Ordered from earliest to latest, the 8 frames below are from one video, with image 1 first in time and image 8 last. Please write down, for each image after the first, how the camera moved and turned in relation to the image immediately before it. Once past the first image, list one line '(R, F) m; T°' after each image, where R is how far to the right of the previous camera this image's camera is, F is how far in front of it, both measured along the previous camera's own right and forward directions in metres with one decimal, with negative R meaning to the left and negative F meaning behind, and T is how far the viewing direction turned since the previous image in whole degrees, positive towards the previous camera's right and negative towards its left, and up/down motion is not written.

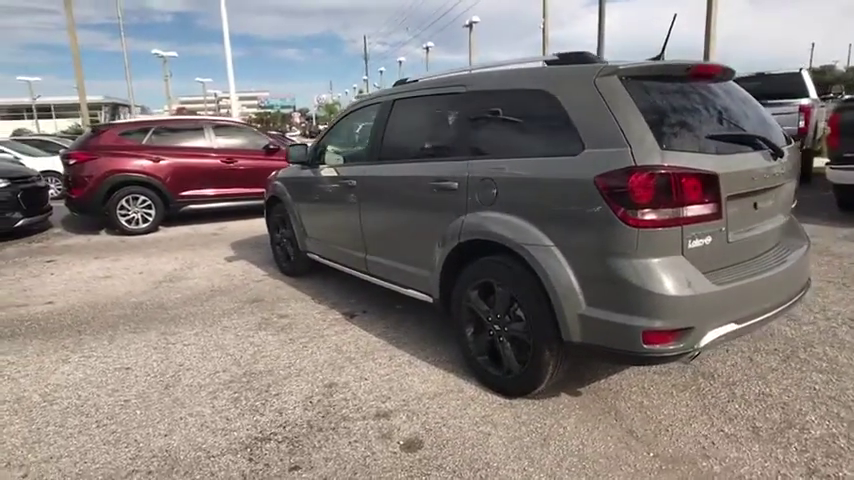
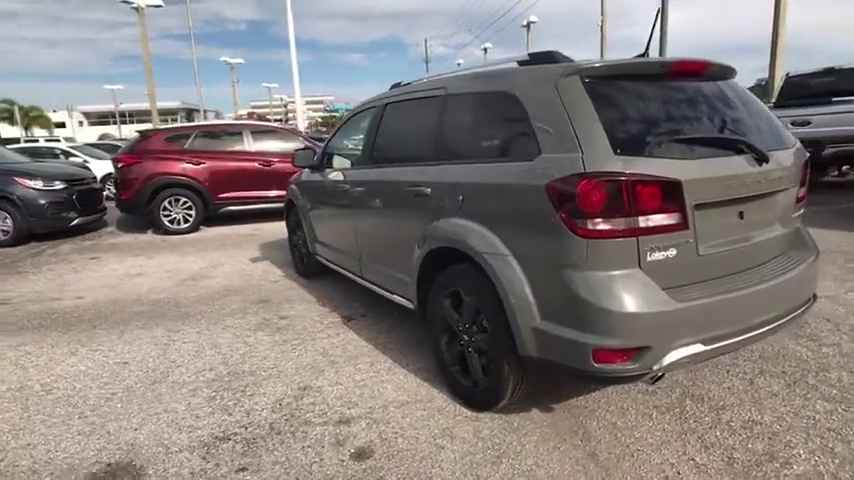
(+0.5, +0.1) m; -6°
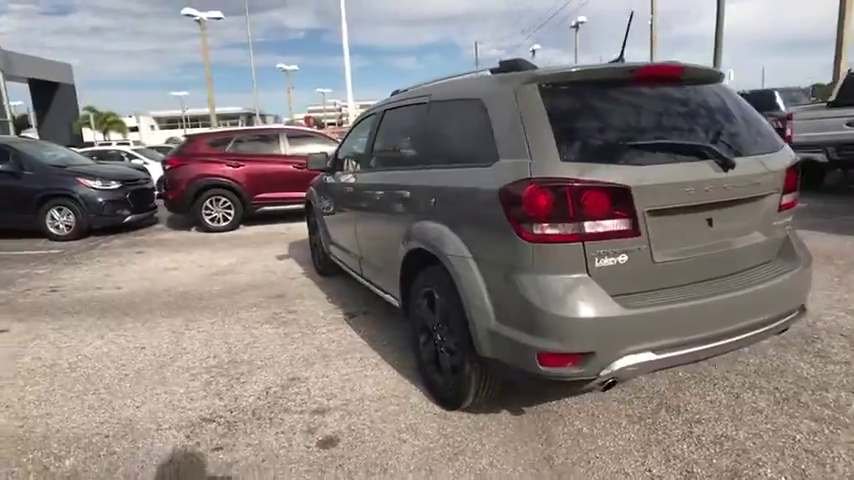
(+0.5, -0.1) m; -6°
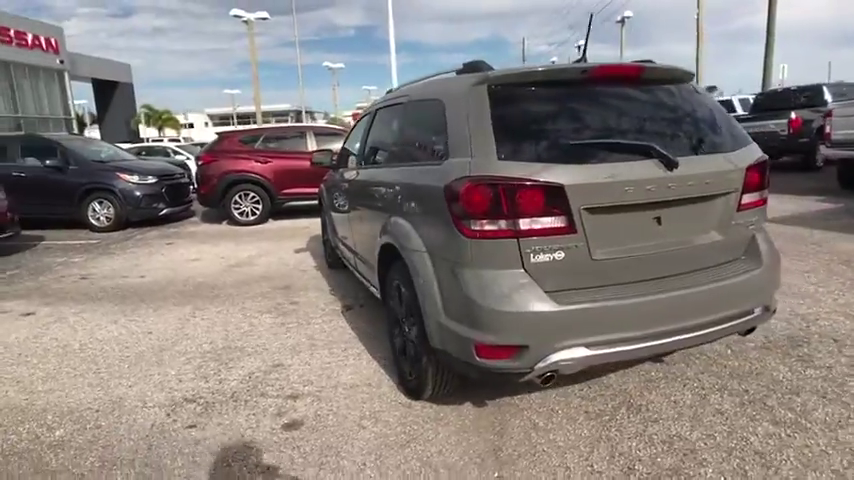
(+0.5, -0.1) m; -5°
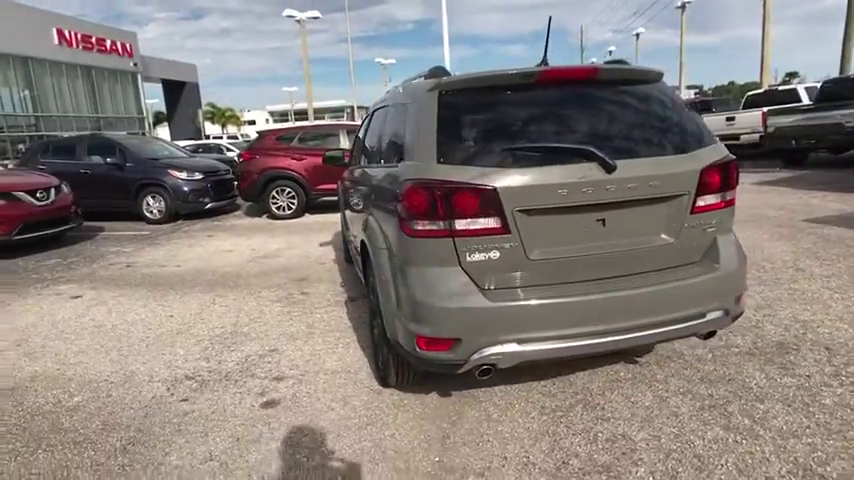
(+0.5, -0.1) m; -6°
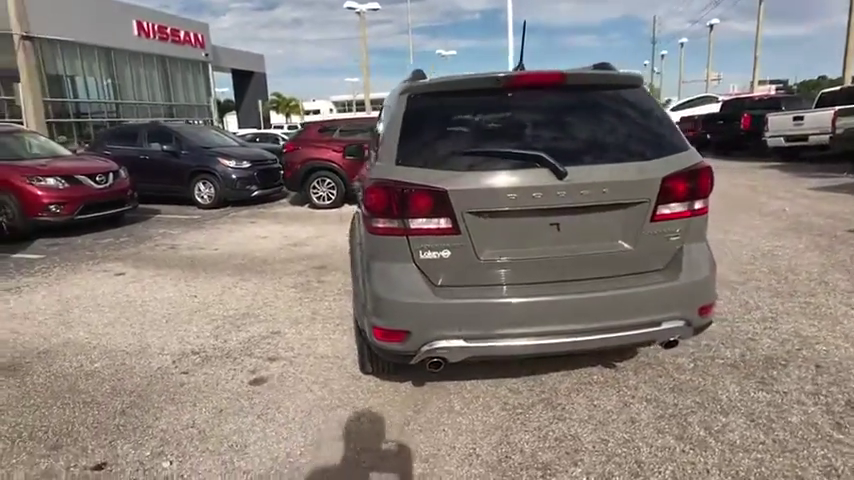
(+0.5, -0.1) m; -6°
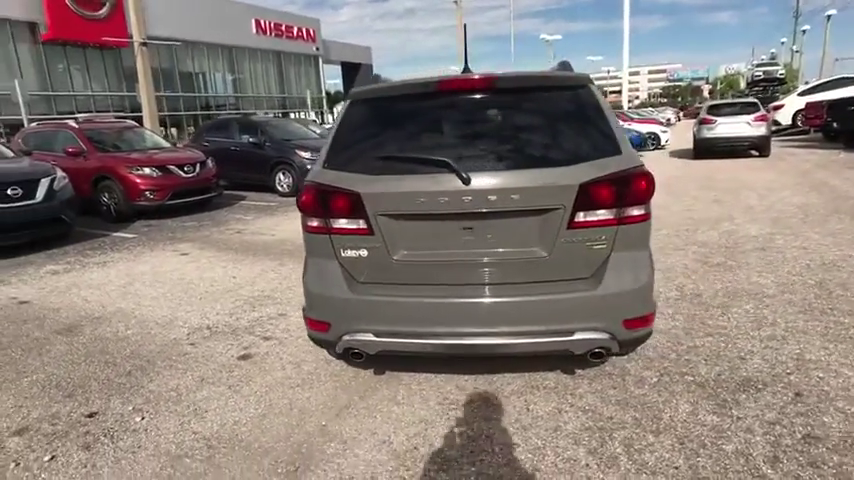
(+0.9, 0.0) m; -12°
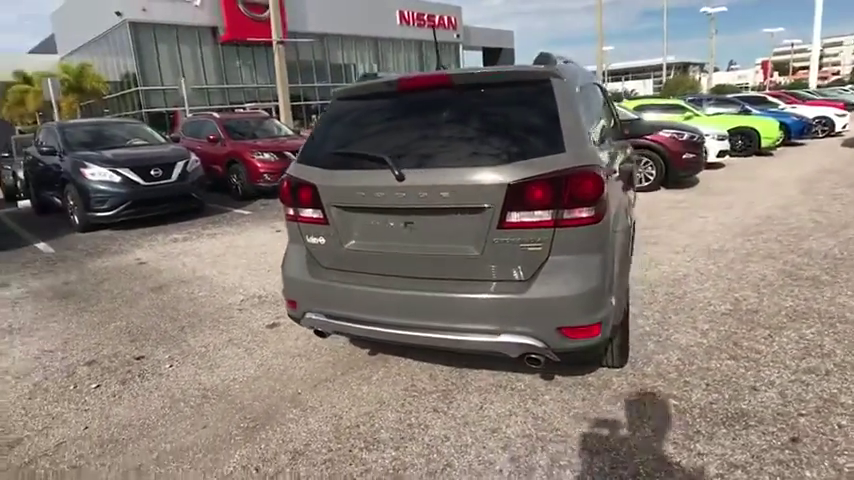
(+1.0, +0.1) m; -16°
